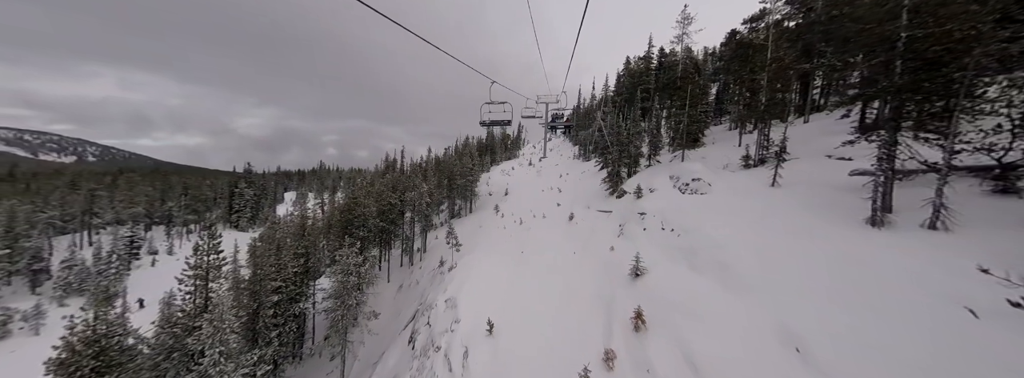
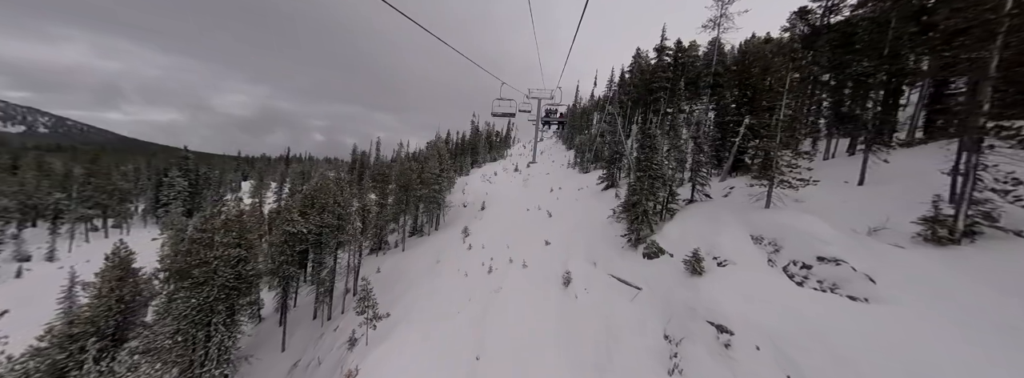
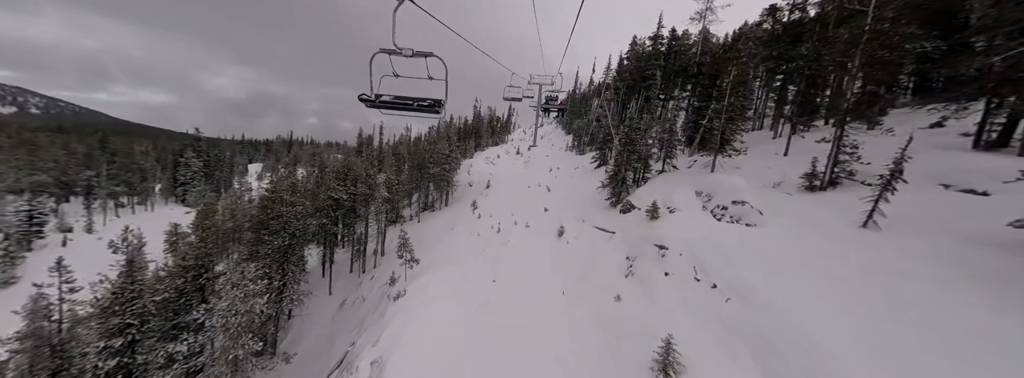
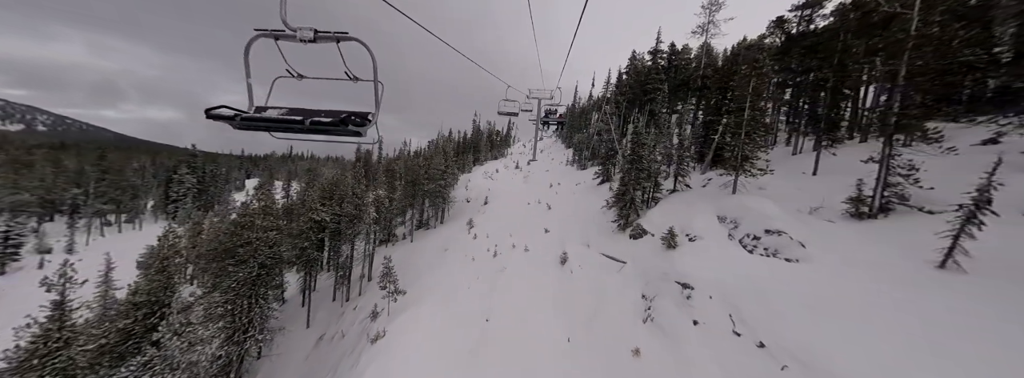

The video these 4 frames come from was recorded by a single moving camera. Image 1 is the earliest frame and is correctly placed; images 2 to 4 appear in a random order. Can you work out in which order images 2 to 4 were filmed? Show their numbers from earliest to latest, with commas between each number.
3, 4, 2
